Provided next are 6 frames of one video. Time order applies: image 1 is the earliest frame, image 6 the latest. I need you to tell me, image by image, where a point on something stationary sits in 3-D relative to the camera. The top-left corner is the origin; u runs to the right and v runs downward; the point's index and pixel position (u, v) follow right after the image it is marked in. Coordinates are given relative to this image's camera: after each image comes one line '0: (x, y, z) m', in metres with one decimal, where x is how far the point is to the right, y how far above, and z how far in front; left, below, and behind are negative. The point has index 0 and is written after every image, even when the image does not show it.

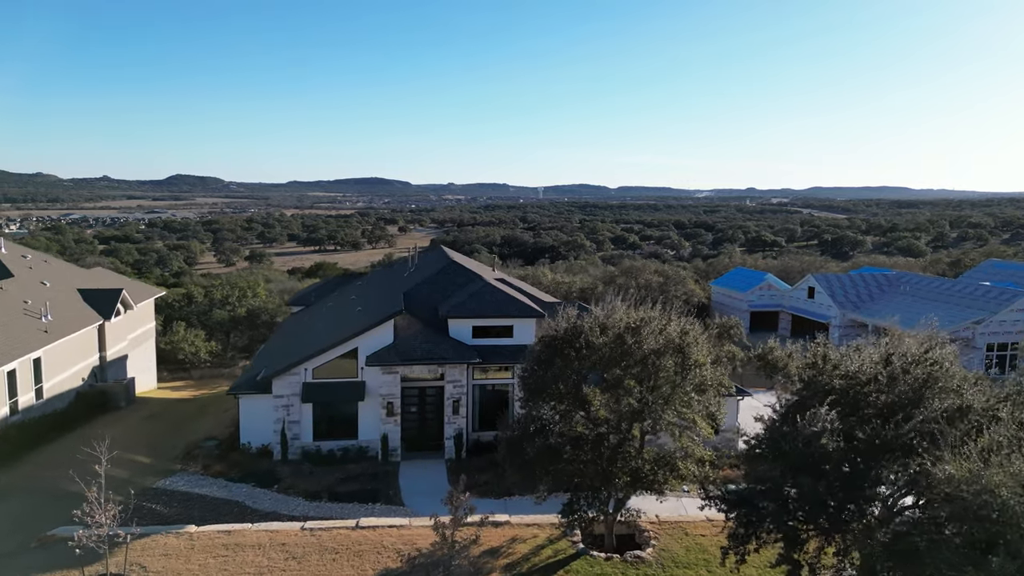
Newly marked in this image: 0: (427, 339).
0: (-1.9, -1.1, +15.7) m
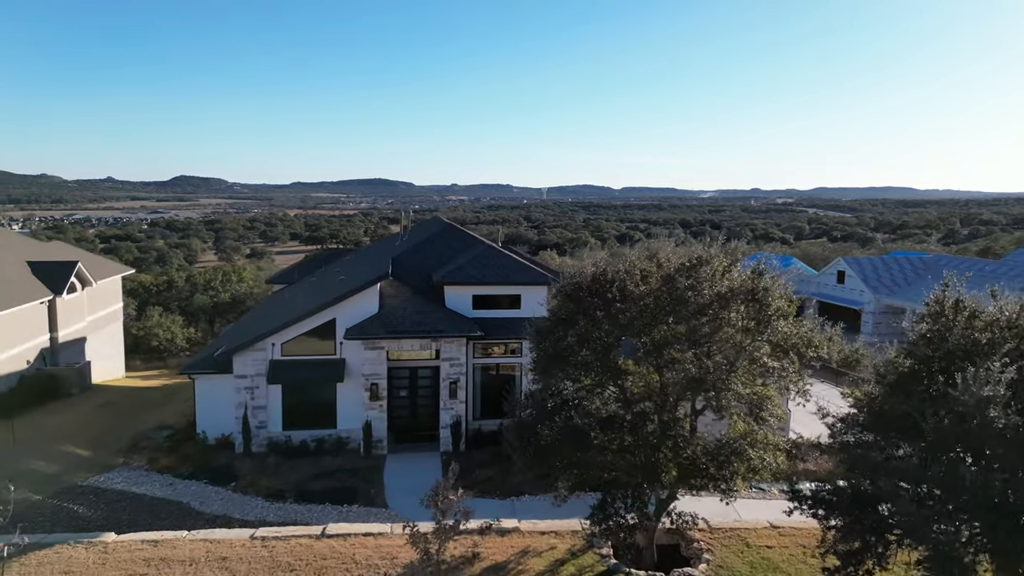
0: (-1.7, -0.4, +13.2) m
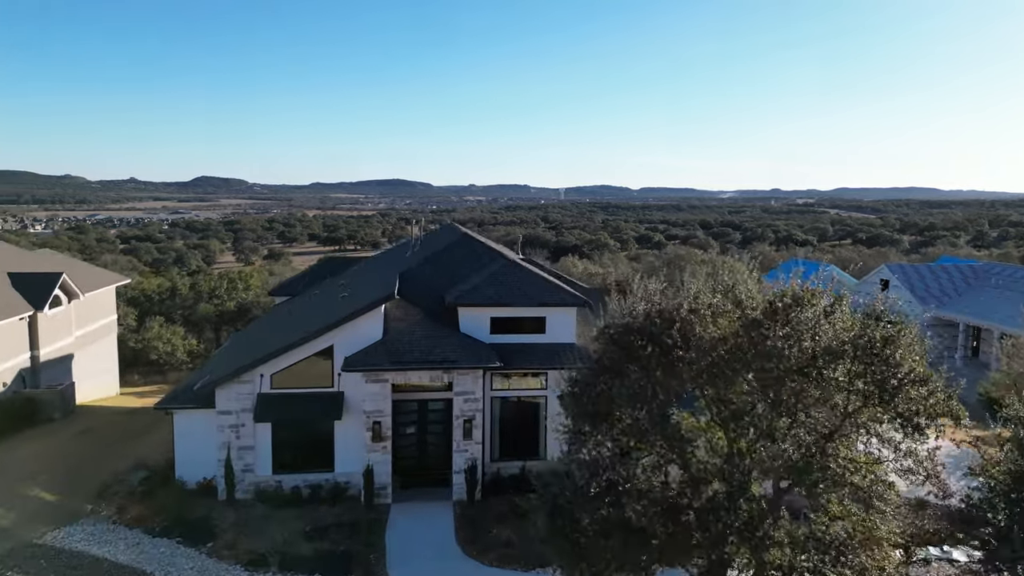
0: (-1.4, -0.8, +11.5) m
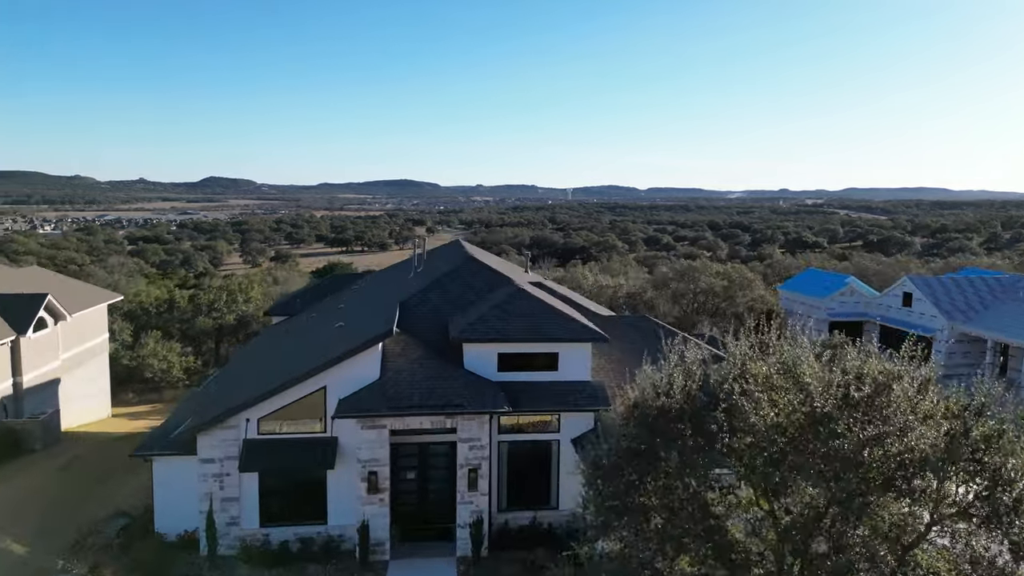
0: (-1.2, -1.3, +10.5) m
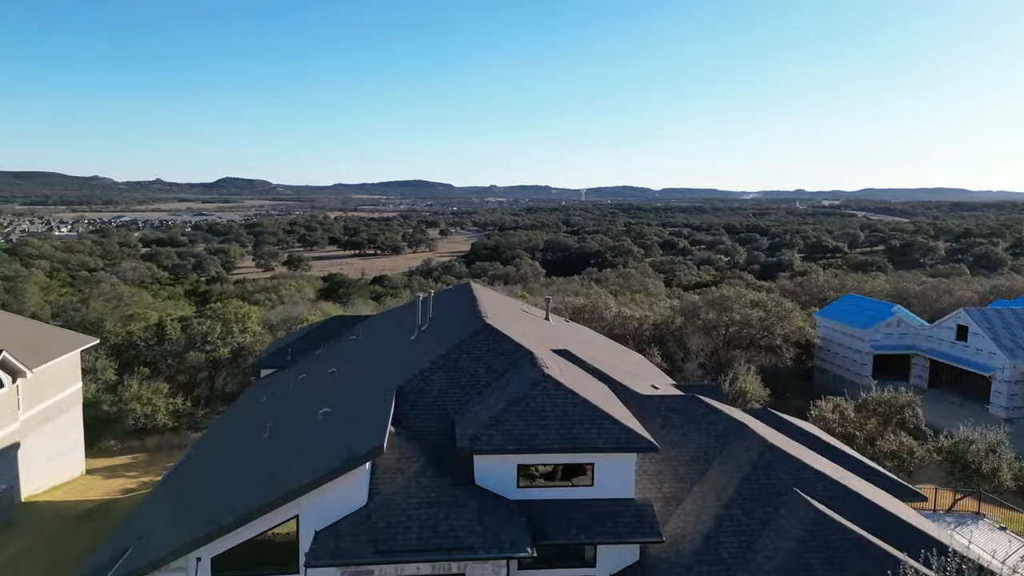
0: (-0.9, -2.4, +8.2) m
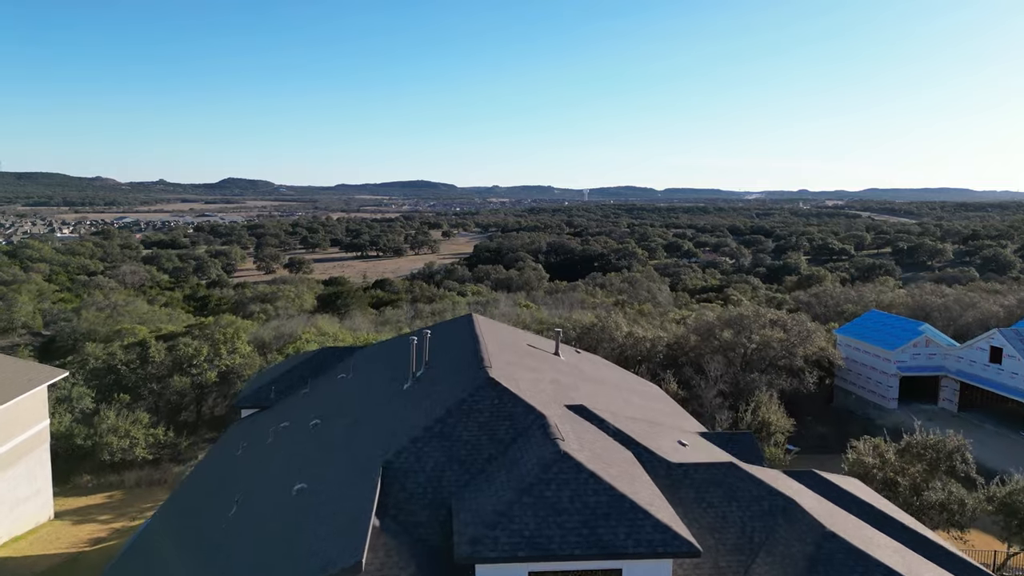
0: (-0.8, -3.1, +6.7) m
